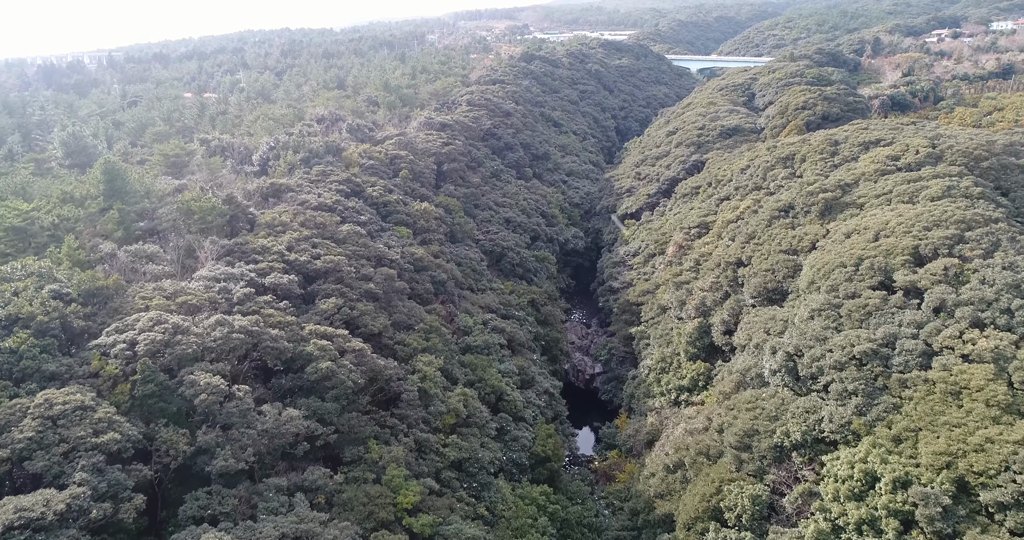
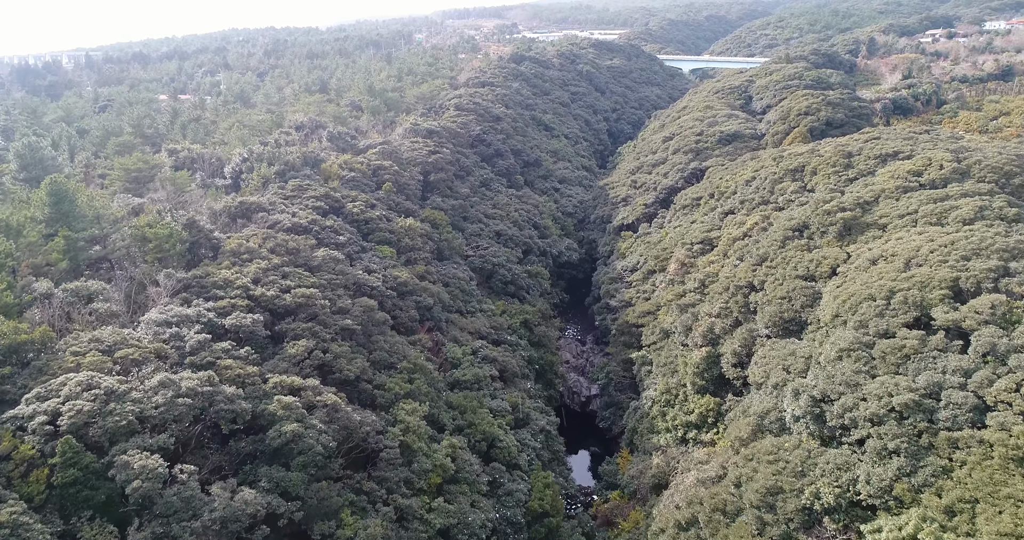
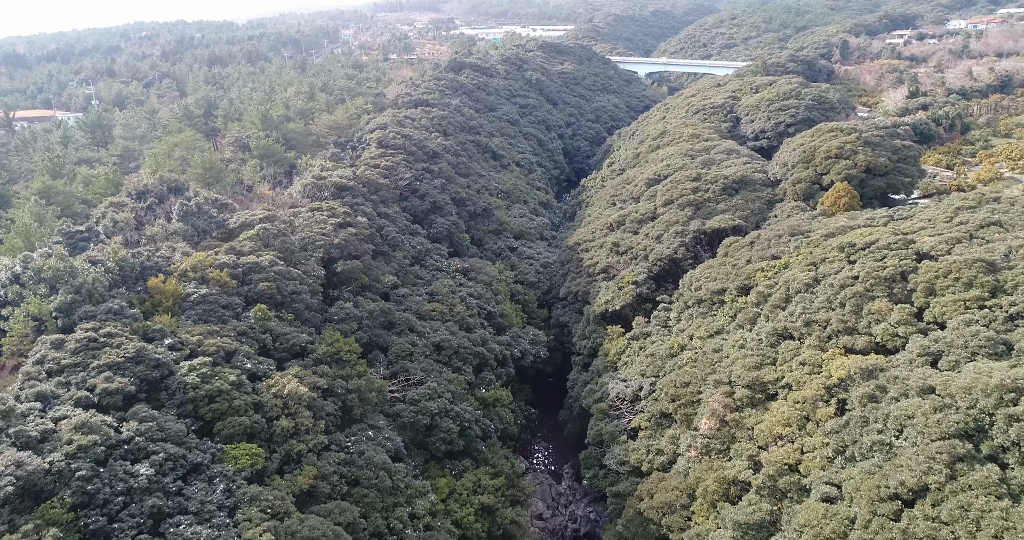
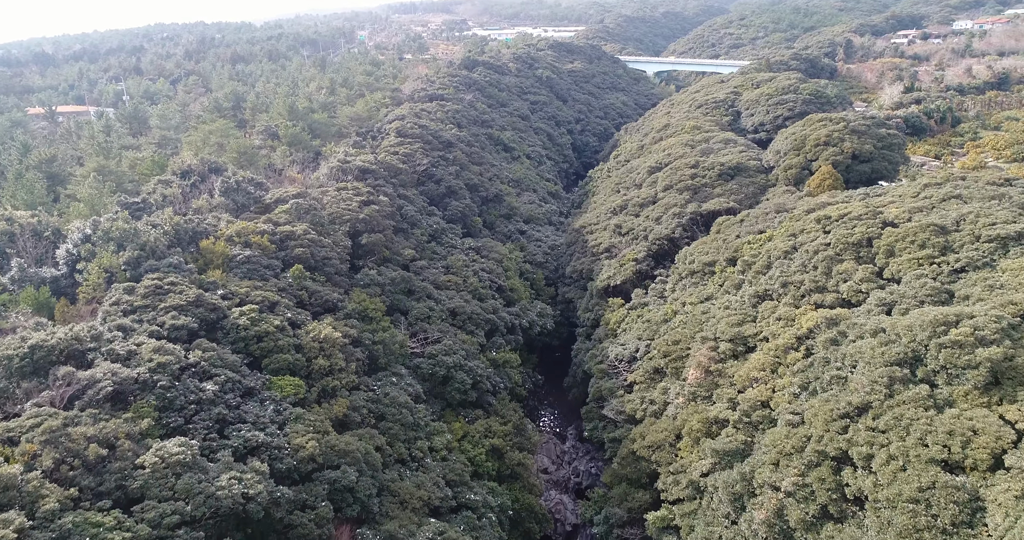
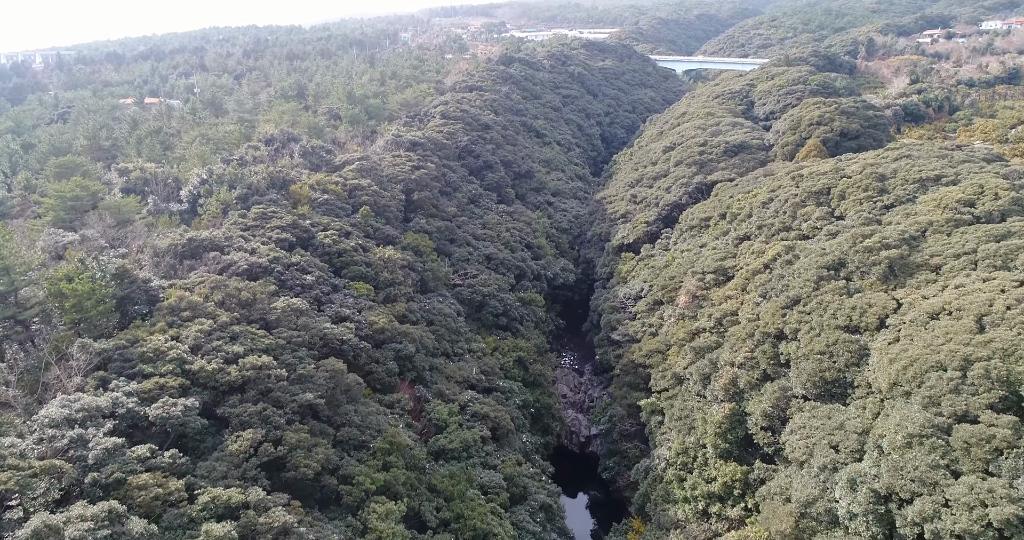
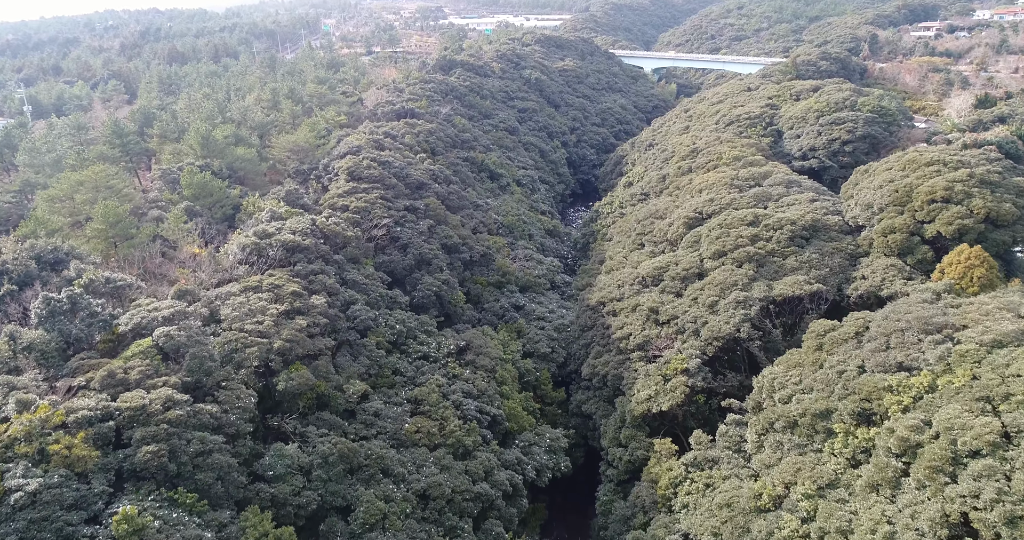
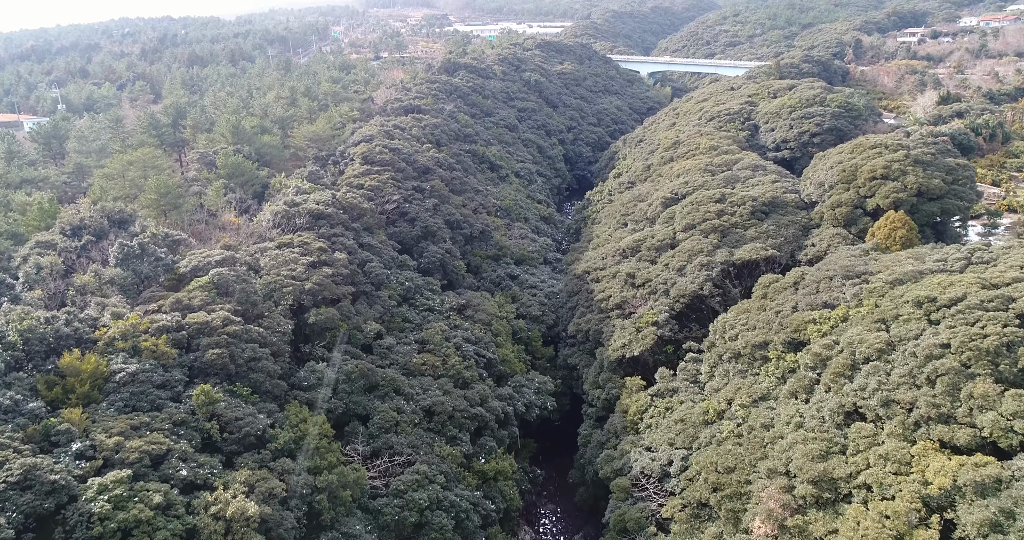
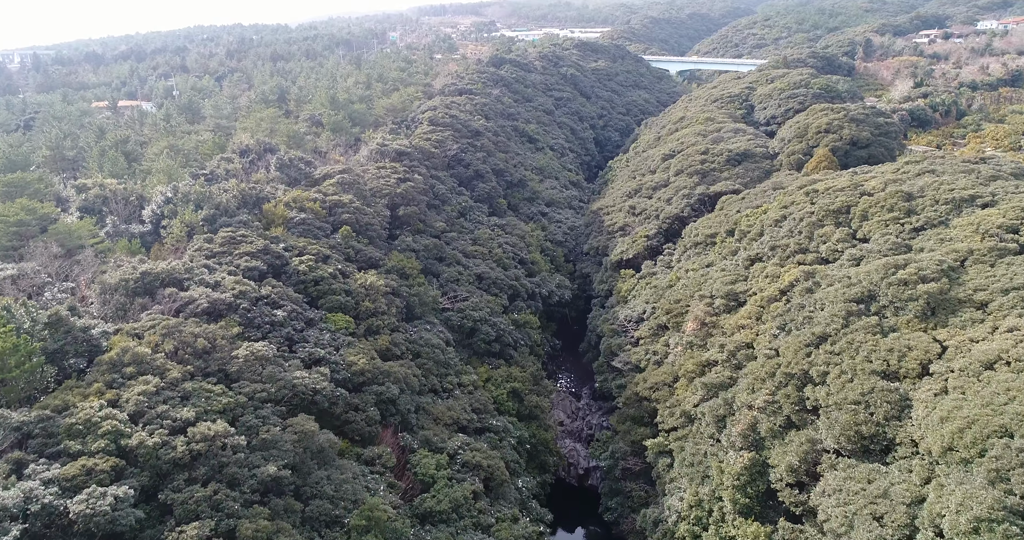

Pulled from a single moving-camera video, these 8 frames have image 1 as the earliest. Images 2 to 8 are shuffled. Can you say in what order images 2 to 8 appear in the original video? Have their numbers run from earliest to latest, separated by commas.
2, 5, 8, 4, 3, 7, 6
